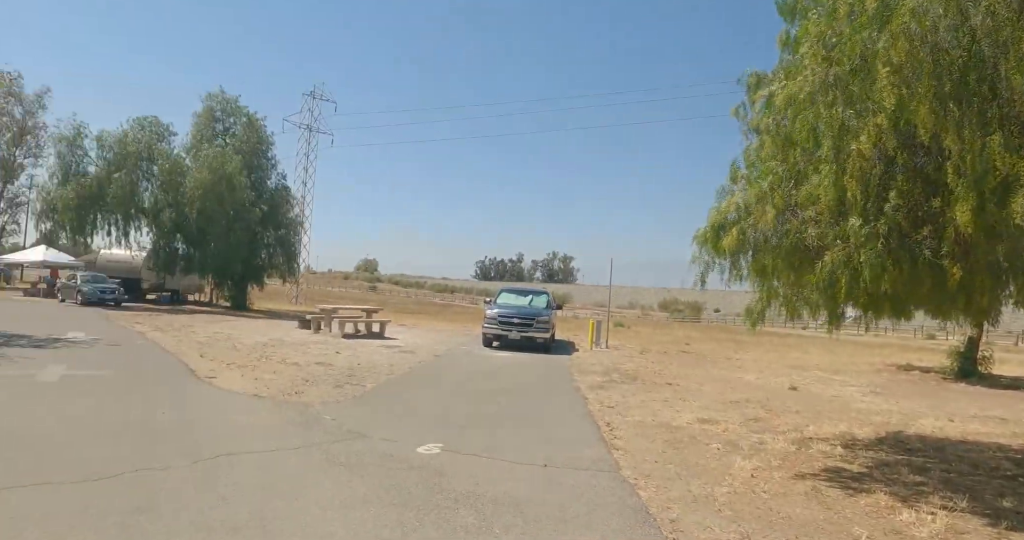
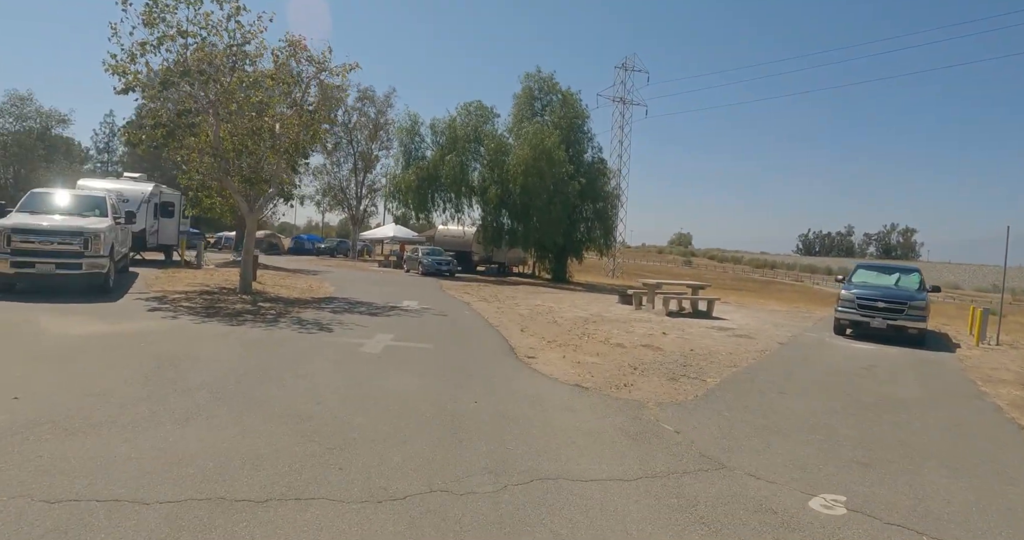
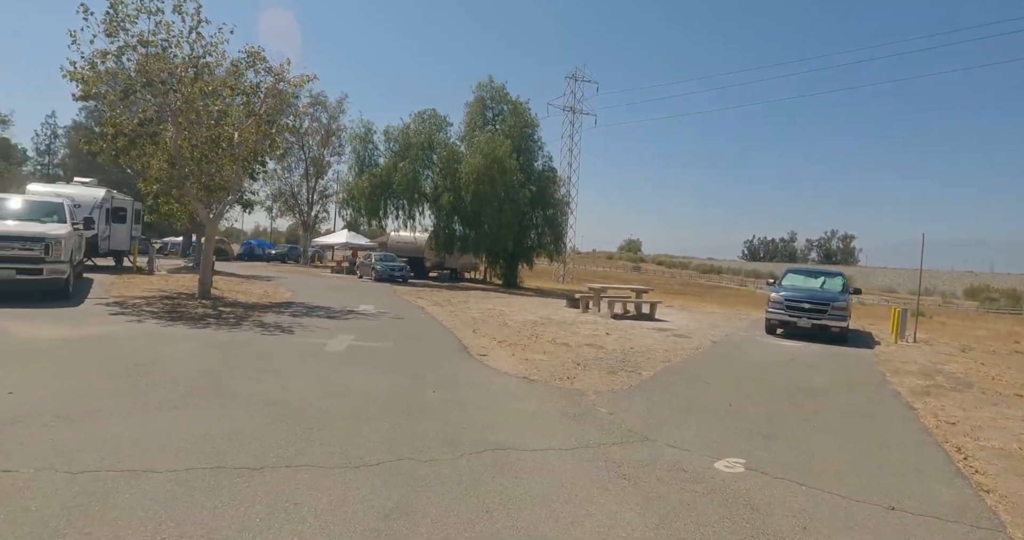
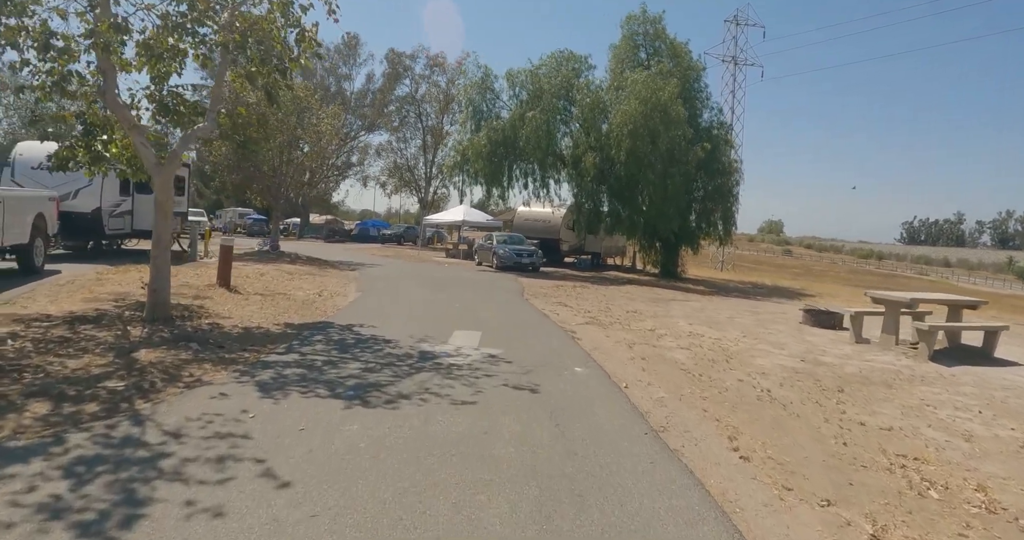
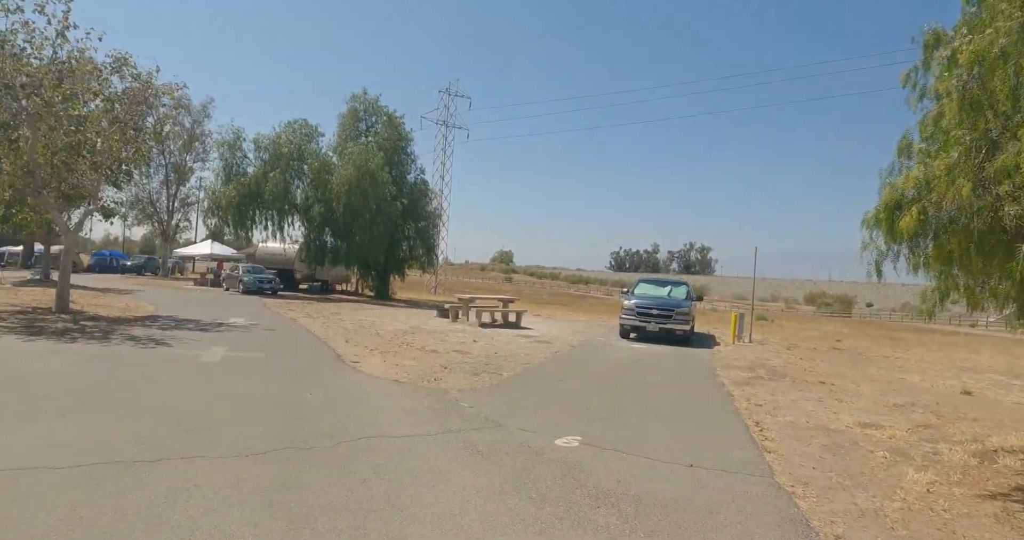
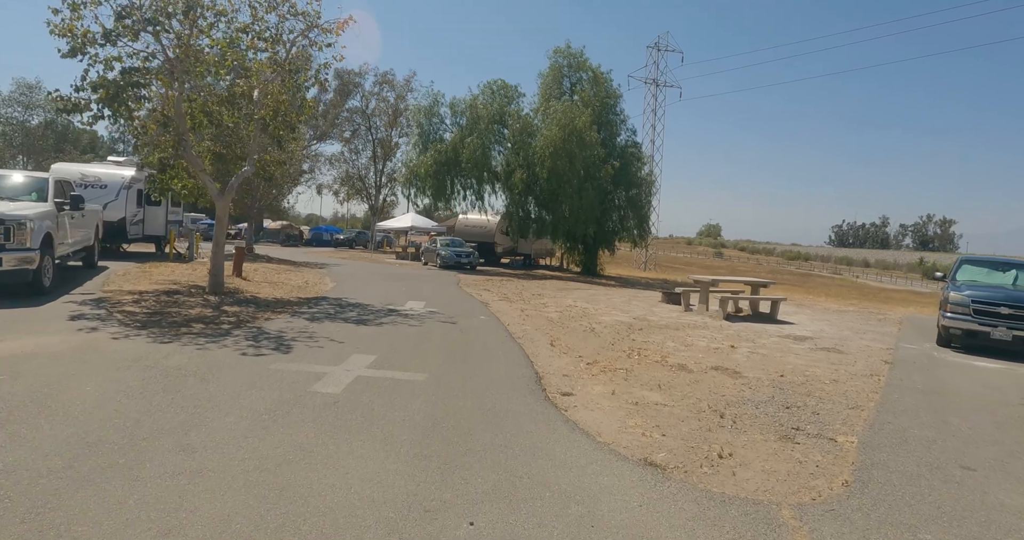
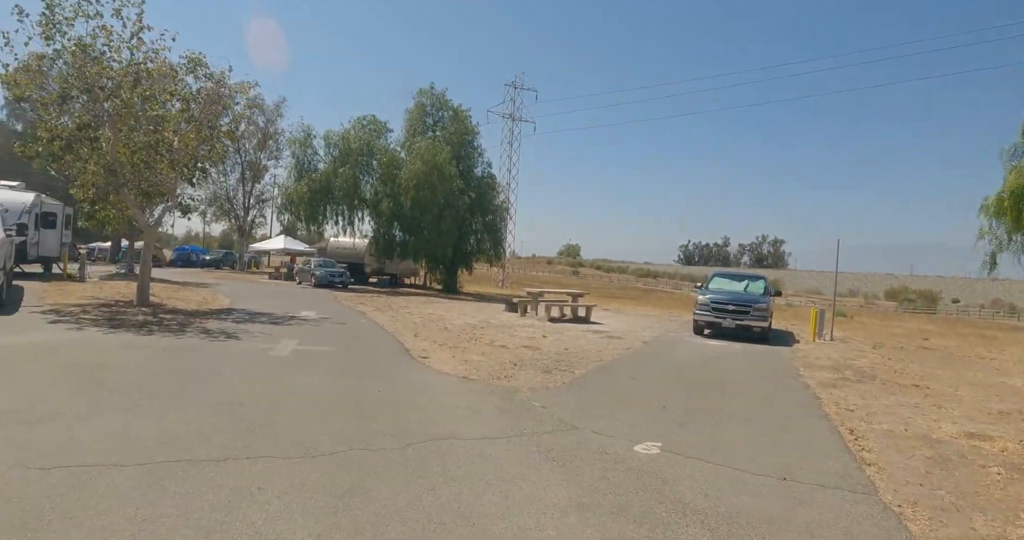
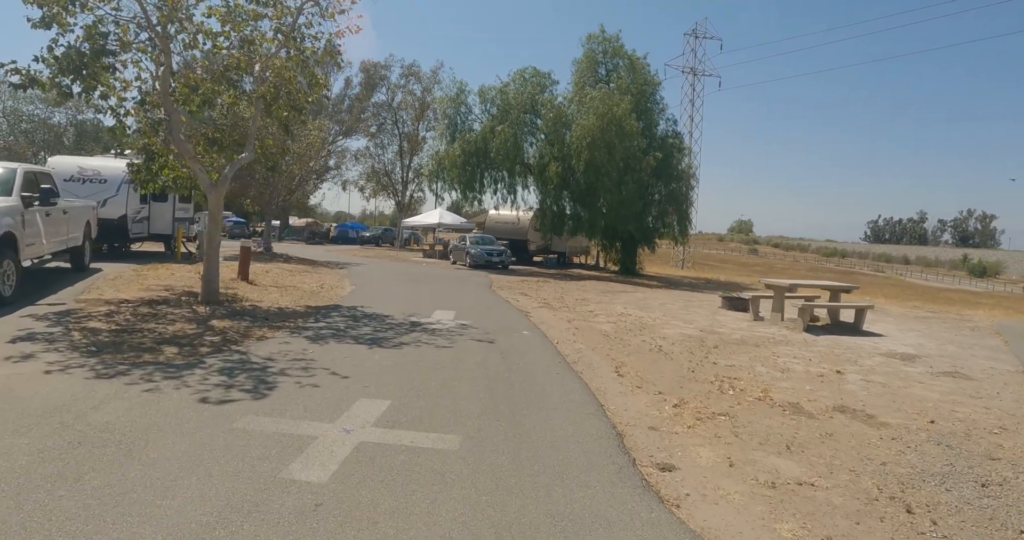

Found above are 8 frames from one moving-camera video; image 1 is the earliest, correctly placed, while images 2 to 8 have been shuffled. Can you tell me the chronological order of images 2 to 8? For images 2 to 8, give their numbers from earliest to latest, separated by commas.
5, 7, 3, 2, 6, 8, 4
